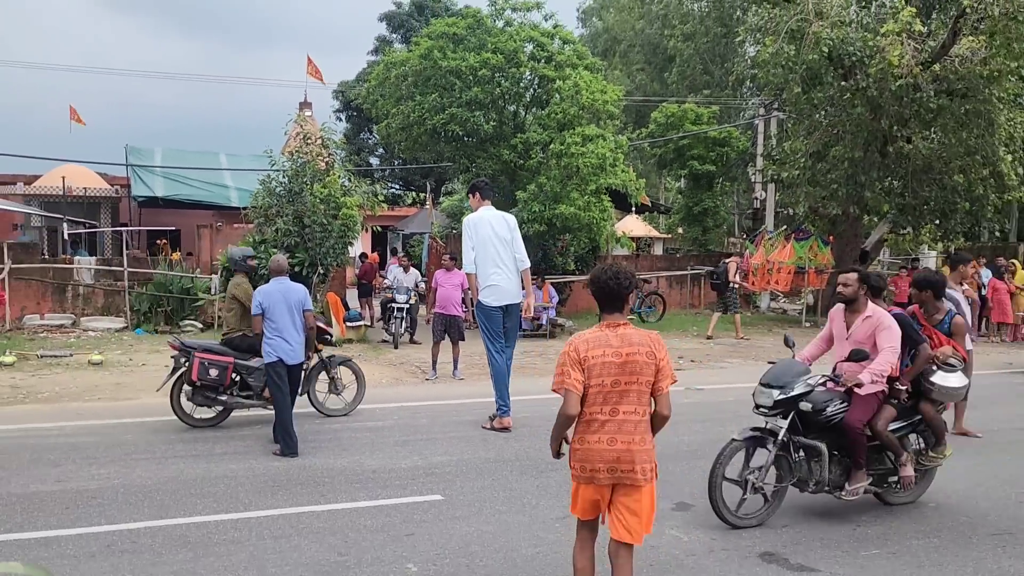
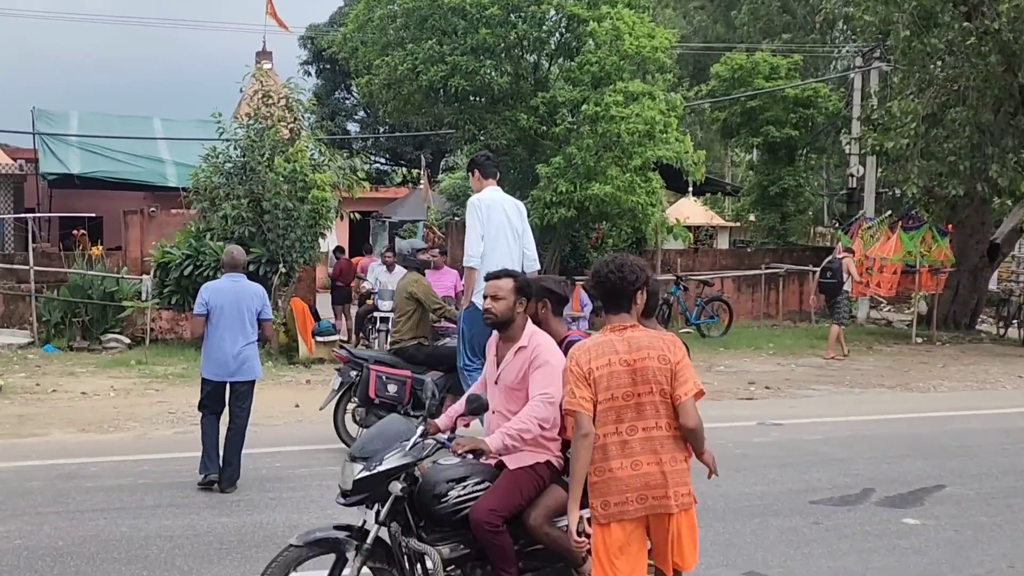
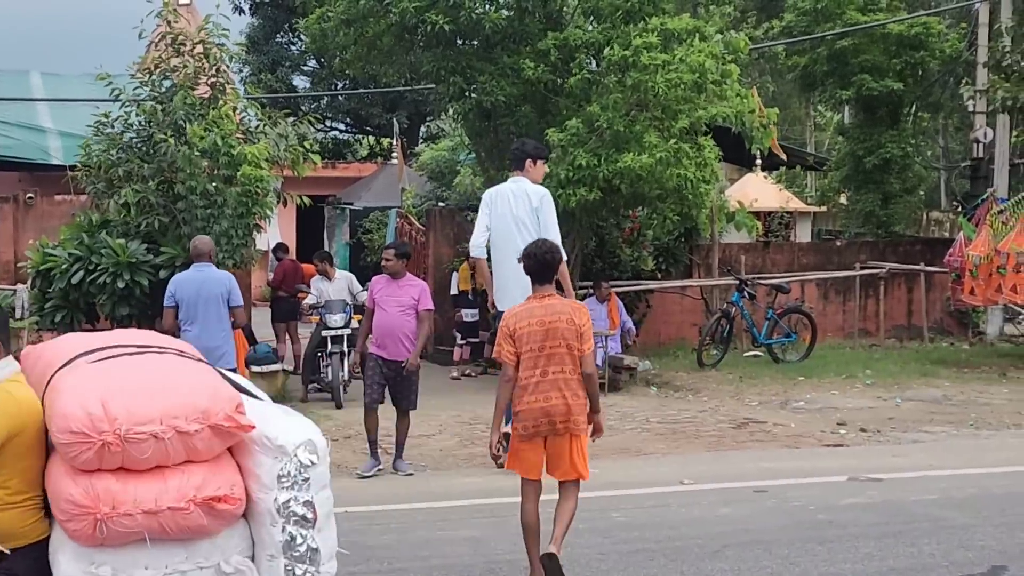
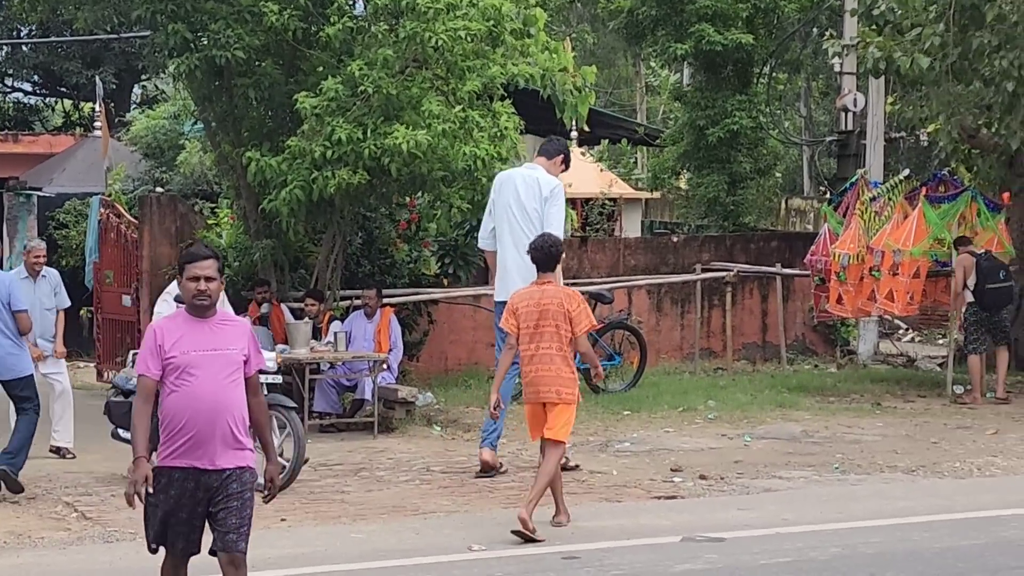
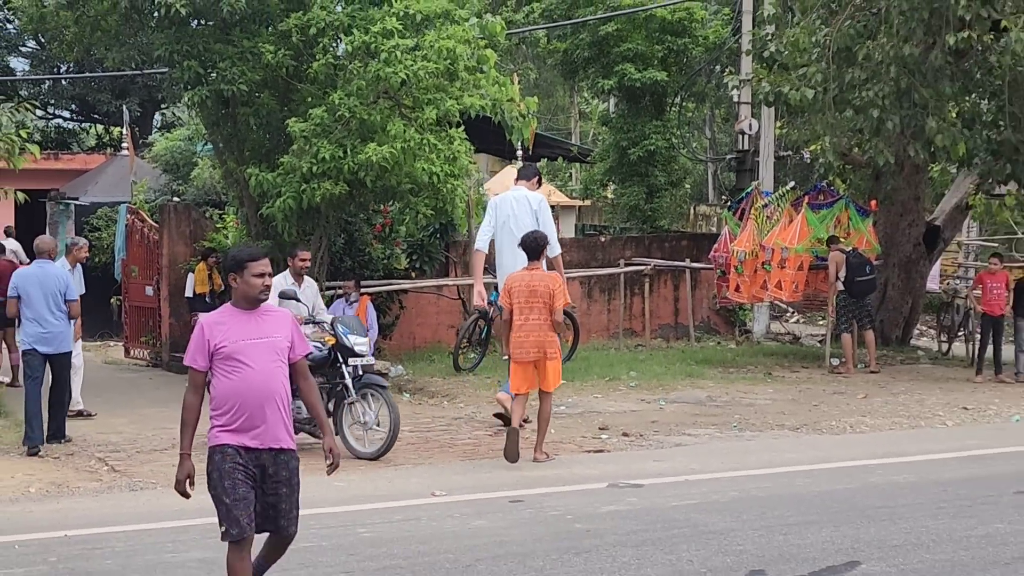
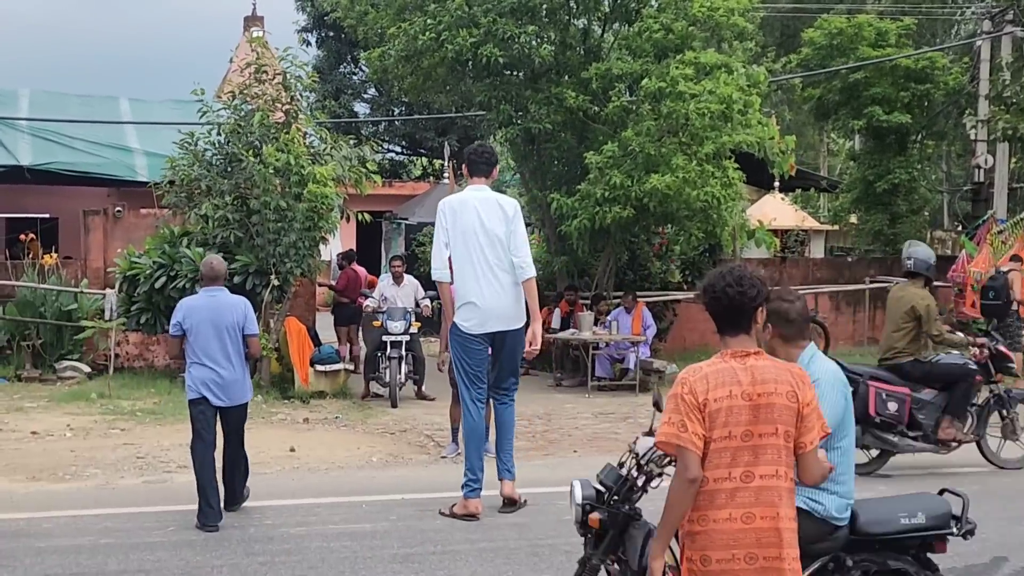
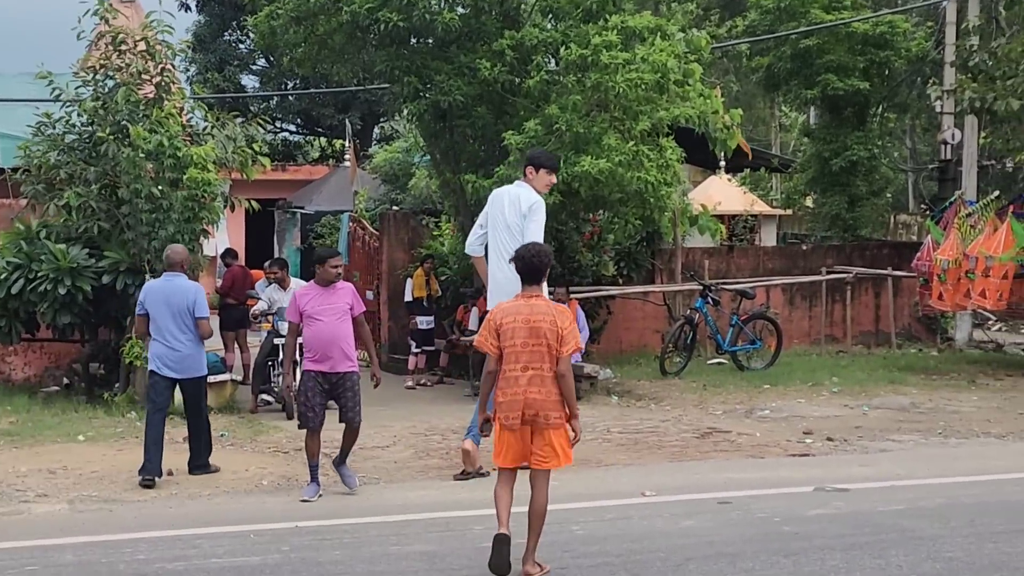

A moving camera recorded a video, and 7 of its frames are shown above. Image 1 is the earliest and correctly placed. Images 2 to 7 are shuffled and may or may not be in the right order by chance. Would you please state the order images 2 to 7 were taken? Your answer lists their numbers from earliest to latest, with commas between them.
2, 6, 3, 7, 4, 5
